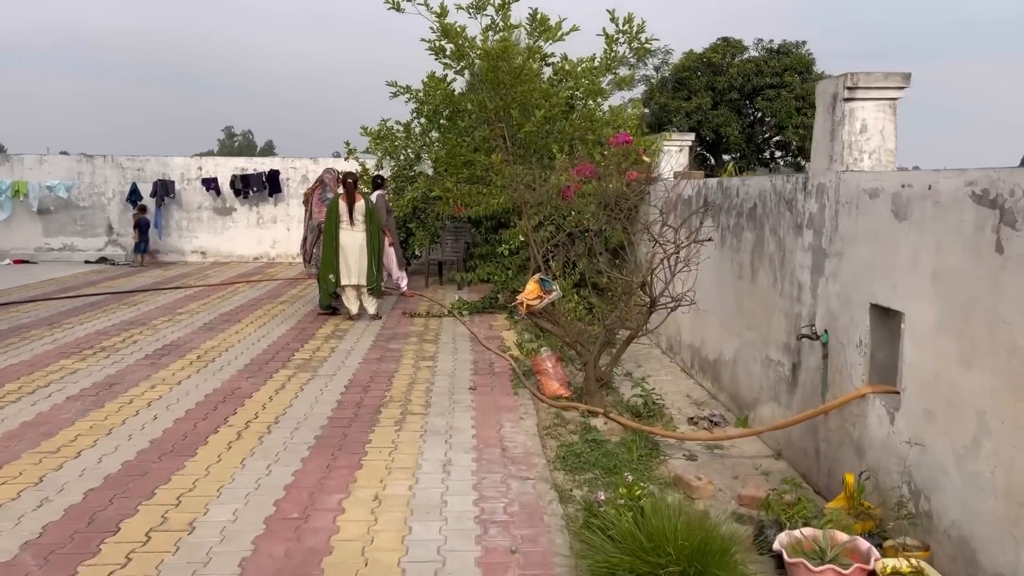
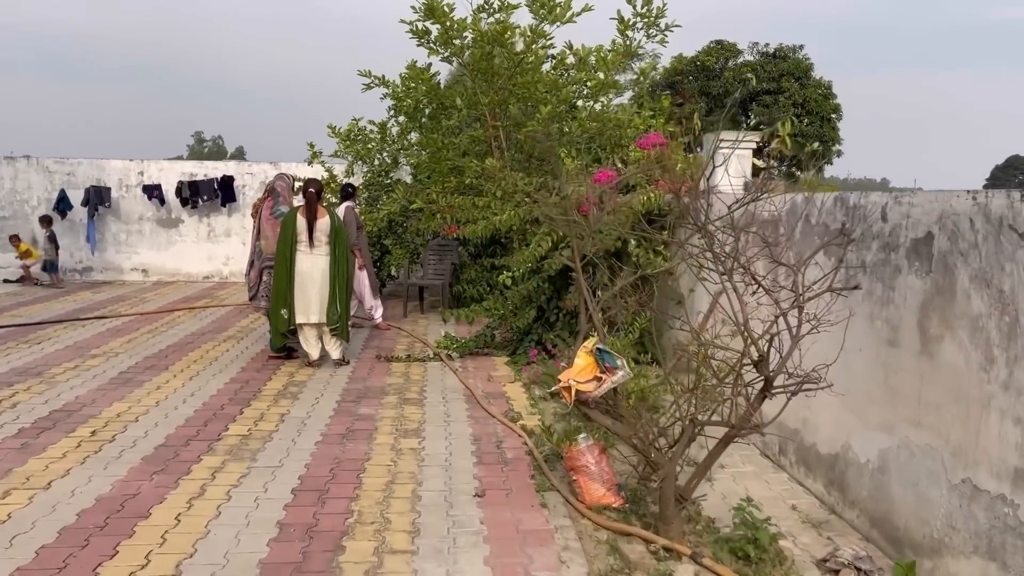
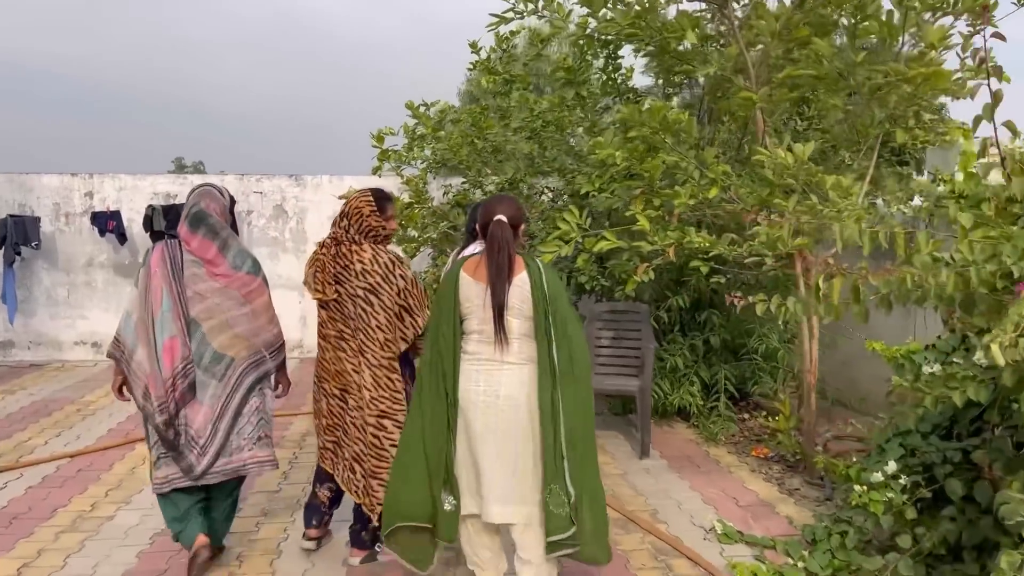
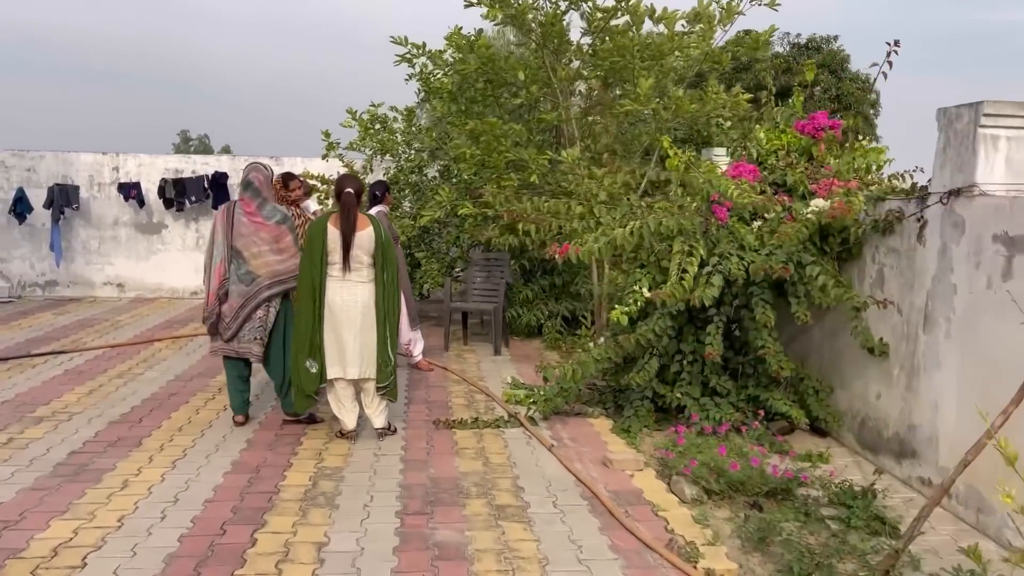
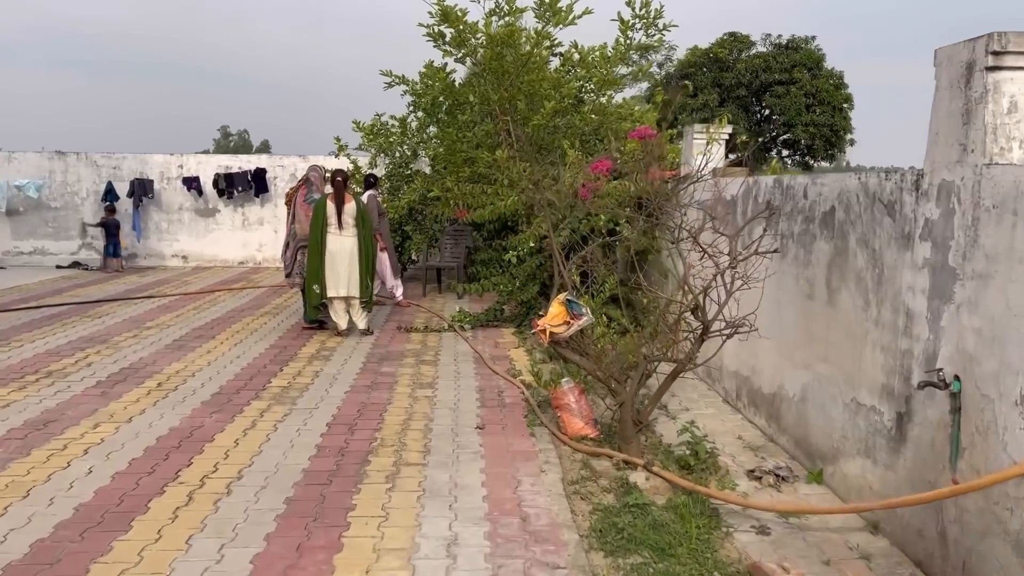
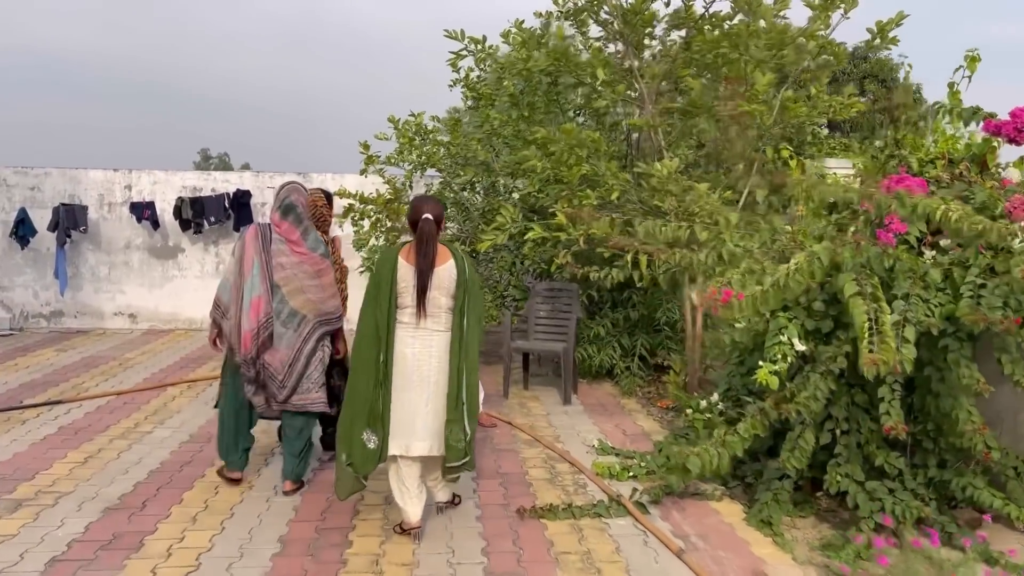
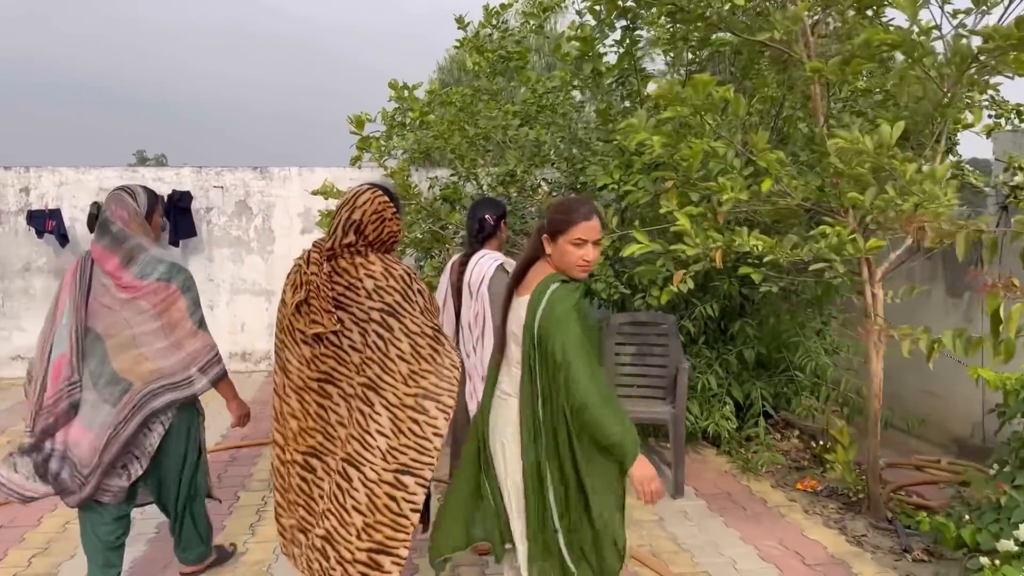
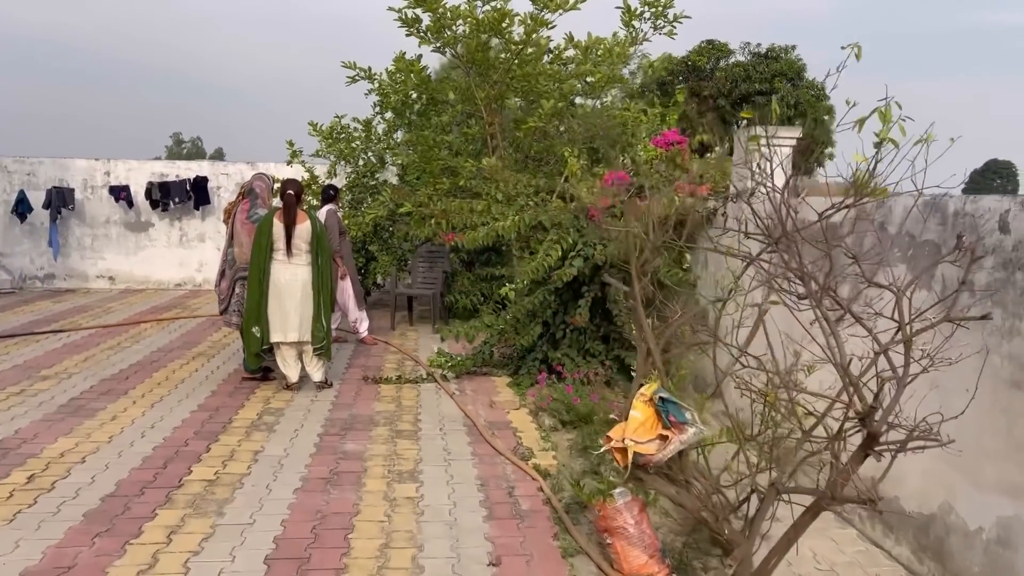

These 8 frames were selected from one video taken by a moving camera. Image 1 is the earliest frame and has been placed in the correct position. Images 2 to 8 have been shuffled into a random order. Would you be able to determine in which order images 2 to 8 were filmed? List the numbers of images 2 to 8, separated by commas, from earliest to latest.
5, 2, 8, 4, 6, 3, 7
